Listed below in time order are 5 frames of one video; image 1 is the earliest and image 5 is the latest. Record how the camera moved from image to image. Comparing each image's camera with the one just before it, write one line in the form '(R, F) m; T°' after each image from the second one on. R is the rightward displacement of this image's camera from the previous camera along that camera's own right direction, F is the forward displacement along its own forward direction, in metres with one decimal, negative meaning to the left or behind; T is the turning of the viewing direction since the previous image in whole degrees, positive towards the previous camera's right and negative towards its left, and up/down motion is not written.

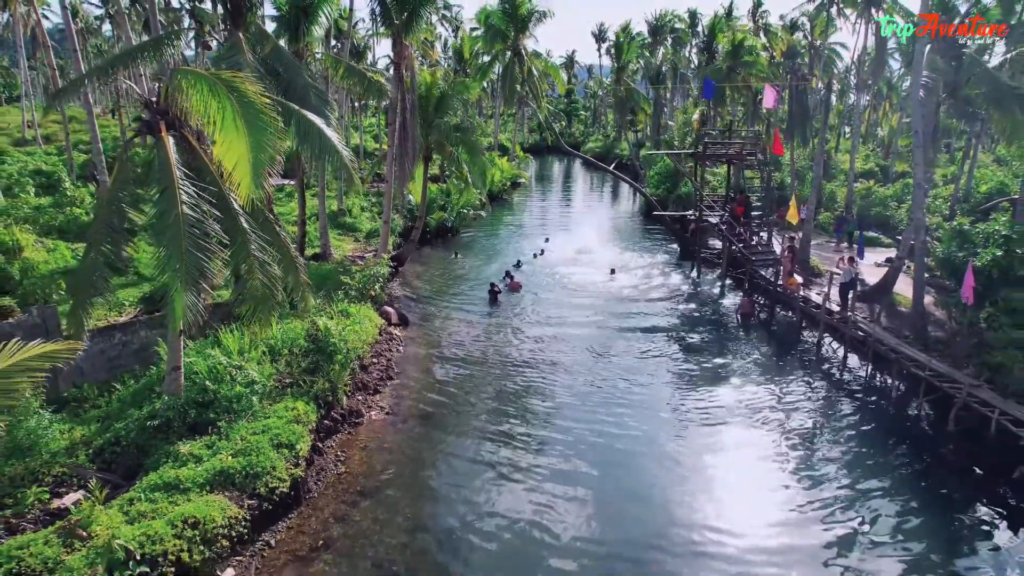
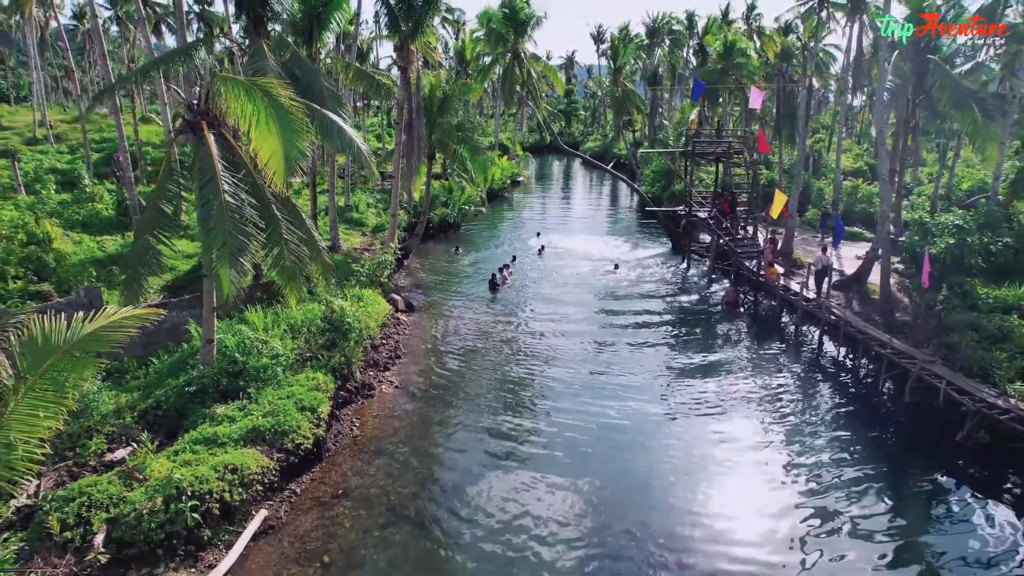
(+0.1, -1.2) m; 0°
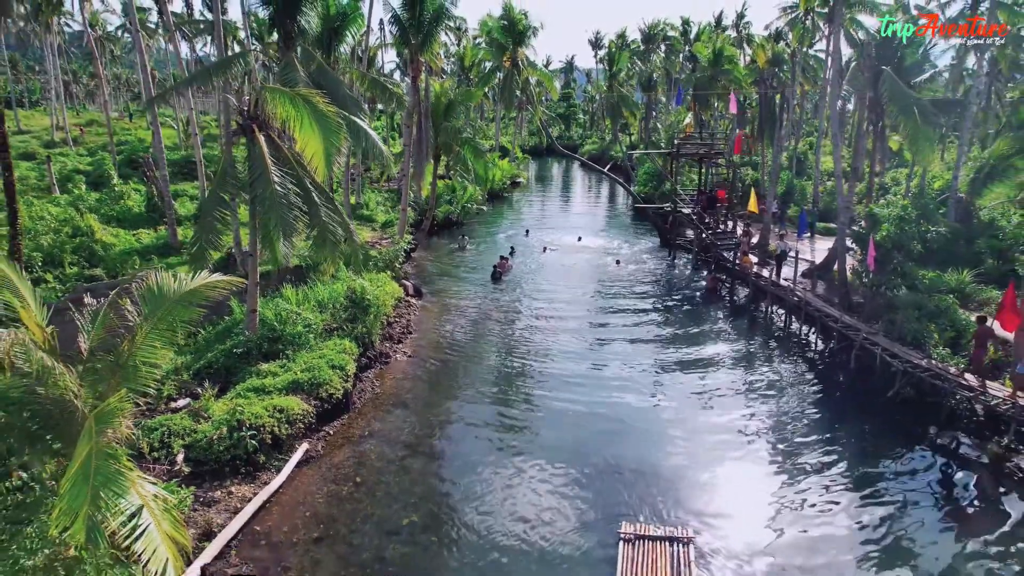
(+0.1, -2.0) m; 0°
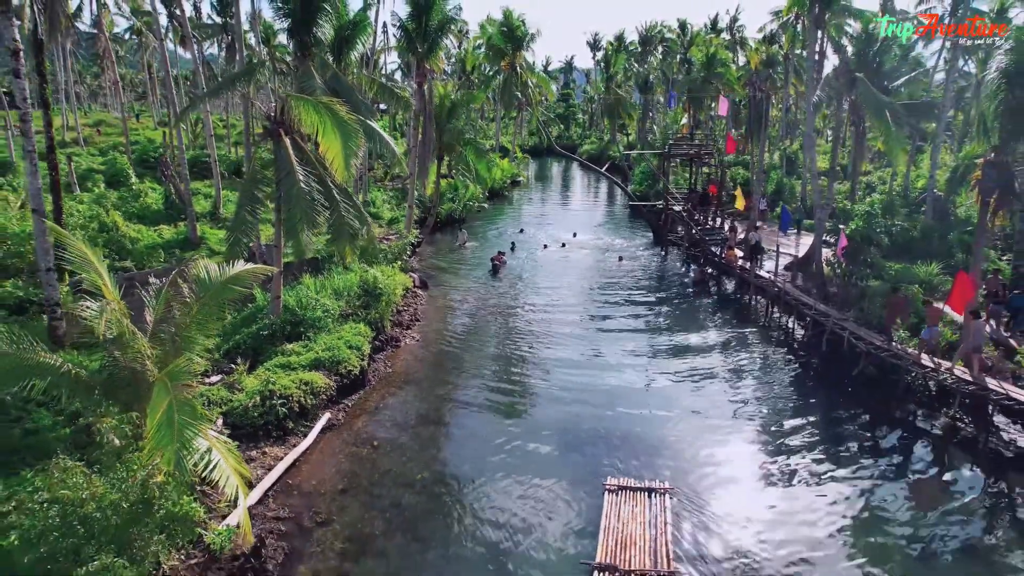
(0.0, -1.4) m; 0°
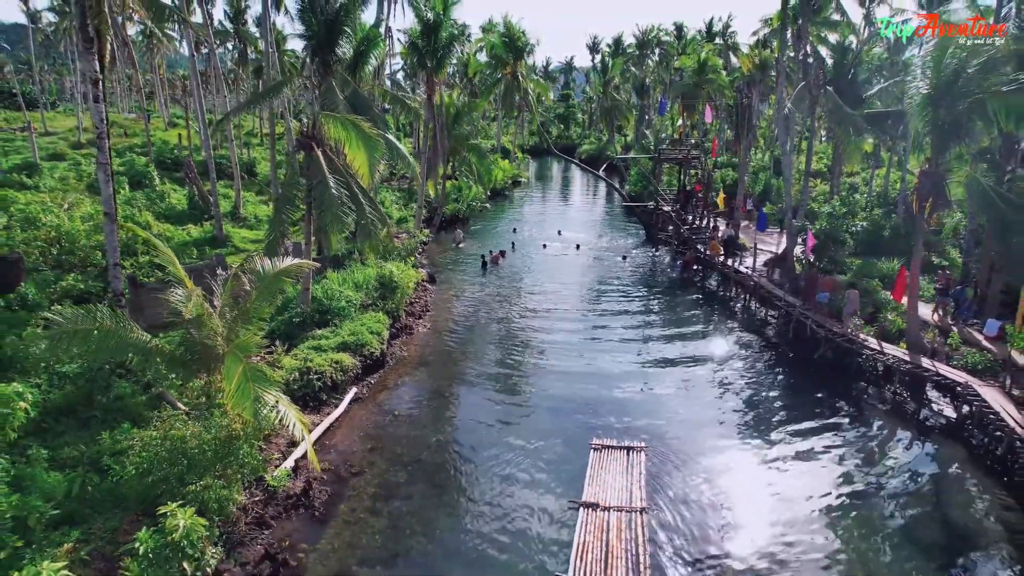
(0.0, -2.0) m; 0°
